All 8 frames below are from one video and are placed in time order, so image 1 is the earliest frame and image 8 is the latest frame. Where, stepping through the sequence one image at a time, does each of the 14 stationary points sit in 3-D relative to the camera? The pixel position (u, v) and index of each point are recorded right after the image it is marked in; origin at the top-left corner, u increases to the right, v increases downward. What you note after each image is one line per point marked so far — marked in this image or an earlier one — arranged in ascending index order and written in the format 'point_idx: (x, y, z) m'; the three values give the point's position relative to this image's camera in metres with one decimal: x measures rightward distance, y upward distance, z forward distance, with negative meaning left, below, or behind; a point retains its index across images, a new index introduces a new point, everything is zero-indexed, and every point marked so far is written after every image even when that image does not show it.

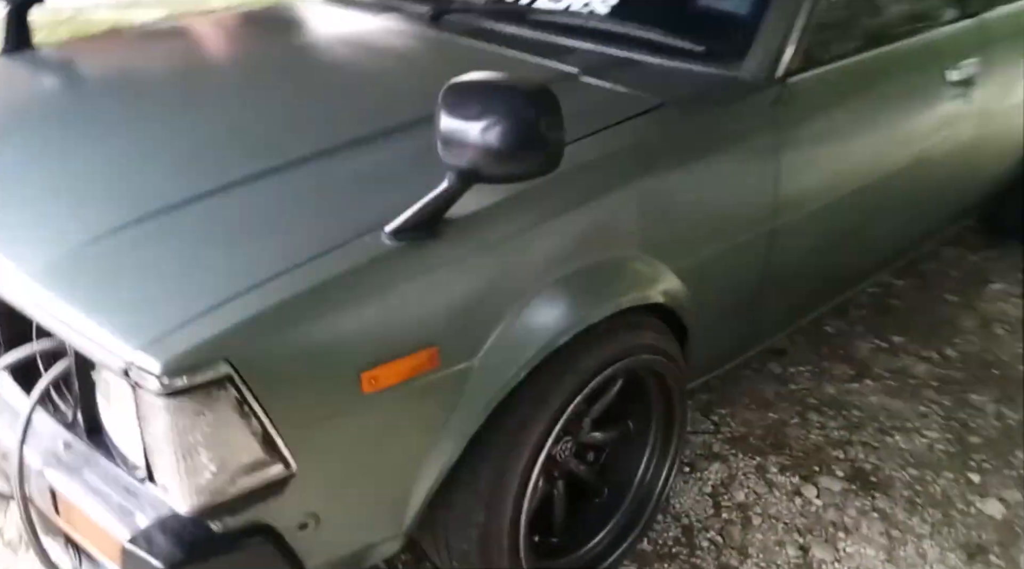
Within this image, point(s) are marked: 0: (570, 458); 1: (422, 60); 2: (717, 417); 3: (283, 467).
0: (+0.1, -0.4, +1.7) m
1: (-0.2, +0.6, +2.0) m
2: (+0.6, -0.4, +2.4) m
3: (-0.3, -0.3, +1.1) m
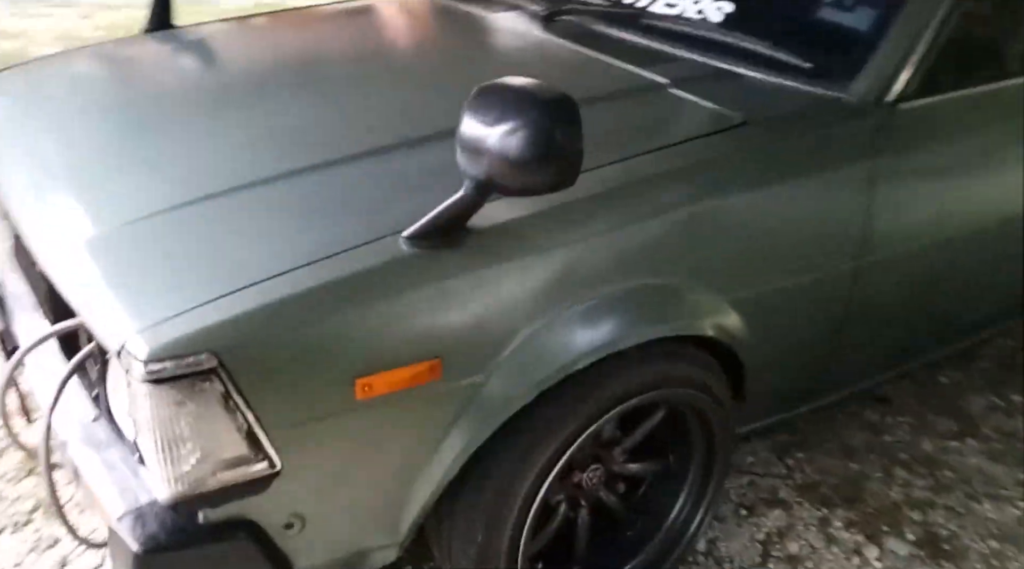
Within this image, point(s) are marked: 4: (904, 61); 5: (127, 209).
0: (+0.2, -0.4, +1.6) m
1: (0.0, +0.5, +2.0) m
2: (+0.7, -0.5, +2.2) m
3: (-0.3, -0.3, +1.2) m
4: (+0.8, +0.5, +1.8) m
5: (-0.6, +0.1, +1.3) m
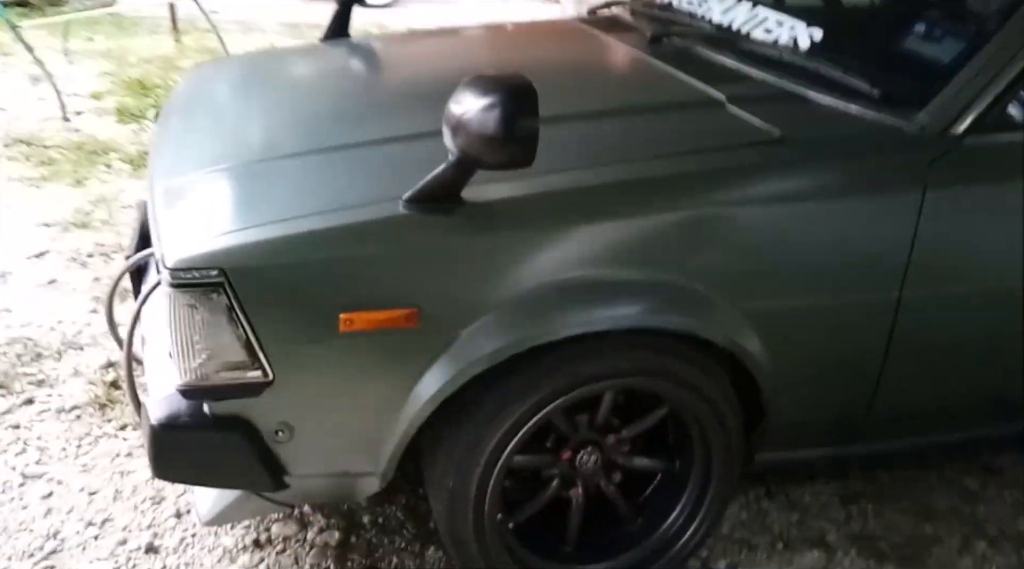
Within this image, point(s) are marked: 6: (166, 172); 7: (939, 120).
0: (+0.2, -0.4, +1.7) m
1: (+0.2, +0.5, +2.1) m
2: (+0.9, -0.6, +2.0) m
3: (-0.4, -0.1, +1.4) m
4: (+0.9, +0.4, +1.7) m
5: (-0.6, +0.2, +1.7) m
6: (-0.7, +0.2, +1.8) m
7: (+0.8, +0.3, +1.7) m
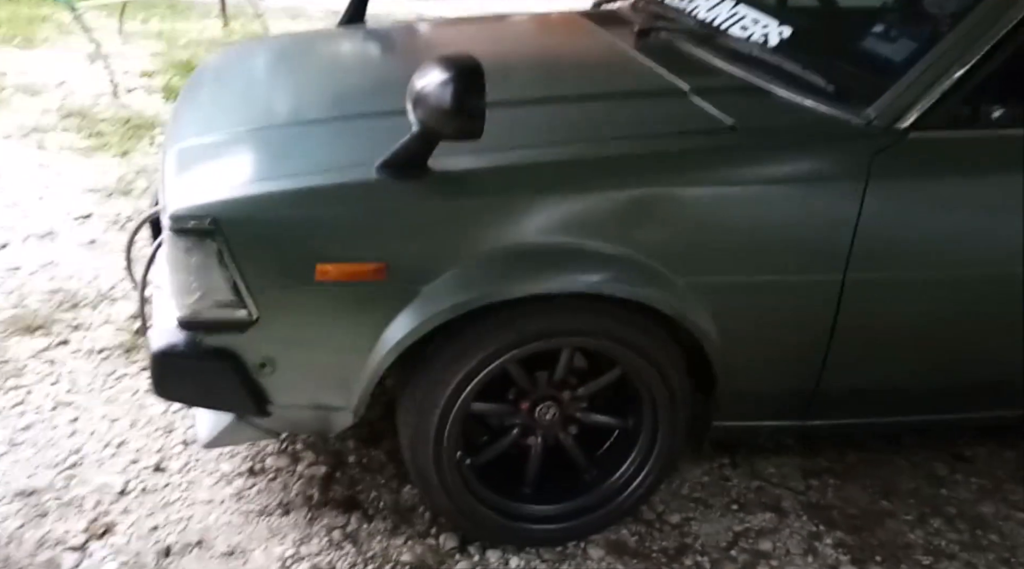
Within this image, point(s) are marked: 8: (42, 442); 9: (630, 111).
0: (+0.1, -0.3, +1.9) m
1: (+0.2, +0.6, +2.2) m
2: (+0.8, -0.5, +2.2) m
3: (-0.5, -0.1, +1.6) m
4: (+0.9, +0.4, +1.8) m
5: (-0.7, +0.3, +1.9) m
6: (-0.8, +0.4, +2.0) m
7: (+0.8, +0.4, +1.8) m
8: (-1.2, -0.4, +2.1) m
9: (+0.3, +0.4, +1.9) m
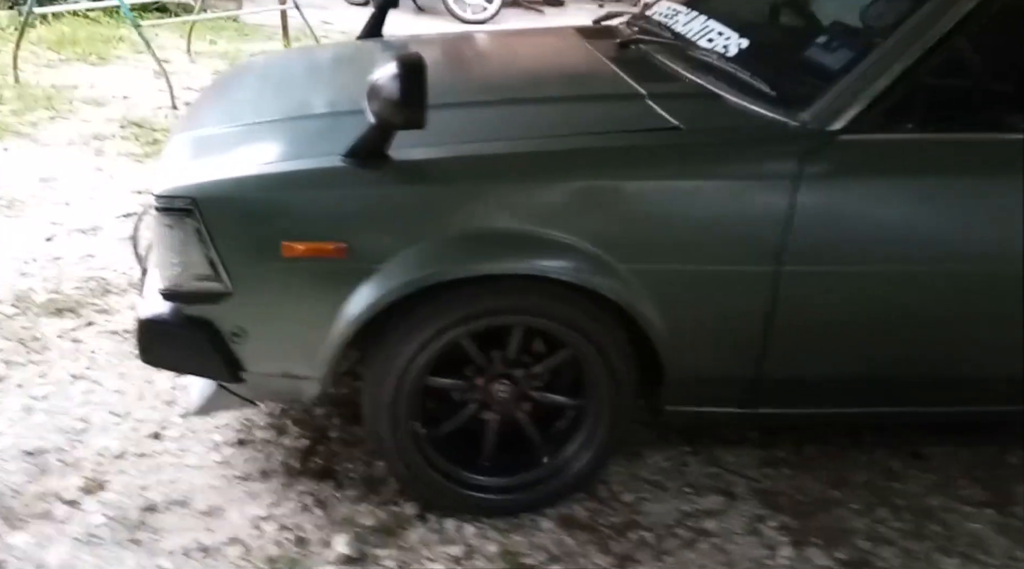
0: (0.0, -0.3, +2.0) m
1: (+0.2, +0.6, +2.4) m
2: (+0.7, -0.5, +2.3) m
3: (-0.6, 0.0, +1.8) m
4: (+0.8, +0.4, +1.9) m
5: (-0.8, +0.4, +2.1) m
6: (-0.9, +0.4, +2.2) m
7: (+0.7, +0.4, +1.9) m
8: (-1.3, -0.3, +2.3) m
9: (+0.2, +0.4, +2.0) m
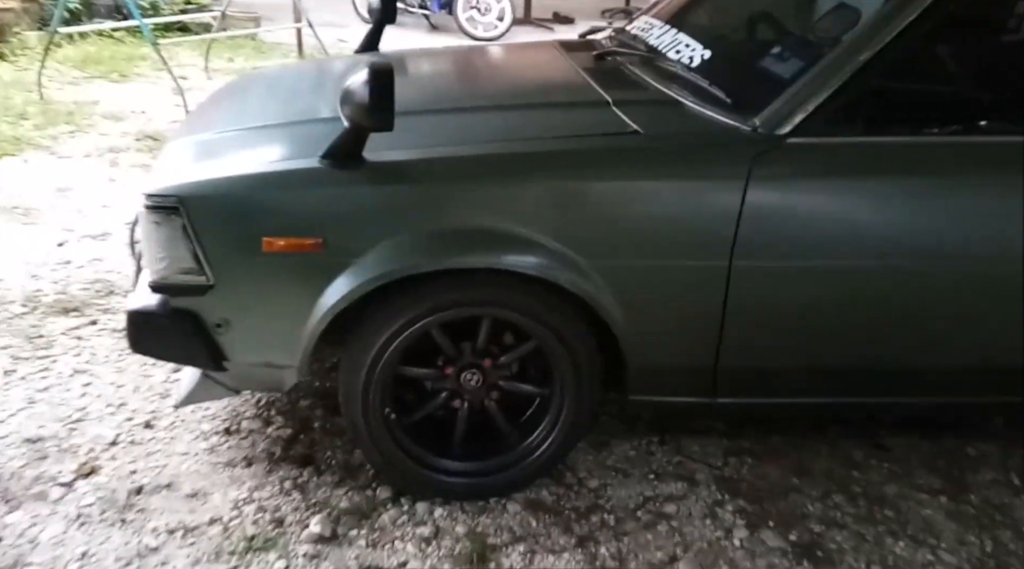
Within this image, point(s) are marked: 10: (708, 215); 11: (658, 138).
0: (-0.1, -0.3, +2.1) m
1: (+0.1, +0.6, +2.5) m
2: (+0.6, -0.5, +2.3) m
3: (-0.7, 0.0, +1.9) m
4: (+0.7, +0.4, +2.0) m
5: (-0.8, +0.4, +2.3) m
6: (-0.9, +0.4, +2.4) m
7: (+0.6, +0.4, +2.0) m
8: (-1.3, -0.3, +2.4) m
9: (+0.1, +0.4, +2.1) m
10: (+0.4, +0.2, +2.0) m
11: (+0.3, +0.4, +2.0) m
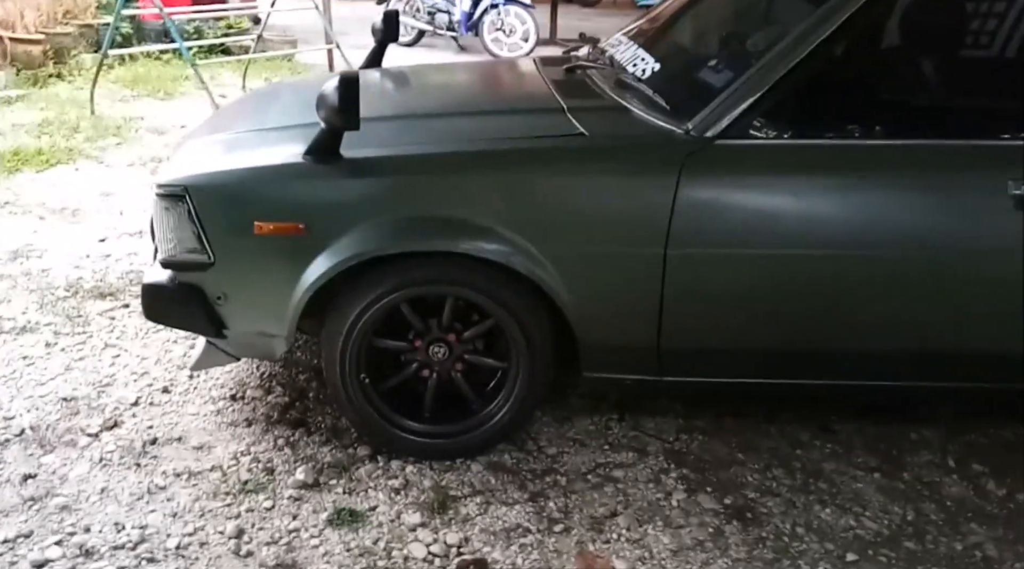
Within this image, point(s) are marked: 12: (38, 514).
0: (-0.2, -0.2, +2.4) m
1: (0.0, +0.7, +2.8) m
2: (+0.5, -0.5, +2.6) m
3: (-0.8, +0.1, +2.3) m
4: (+0.6, +0.5, +2.3) m
5: (-0.9, +0.5, +2.6) m
6: (-1.0, +0.5, +2.7) m
7: (+0.5, +0.4, +2.3) m
8: (-1.4, -0.3, +2.8) m
9: (0.0, +0.5, +2.4) m
10: (+0.3, +0.2, +2.2) m
11: (+0.2, +0.4, +2.3) m
12: (-1.2, -0.6, +2.1) m
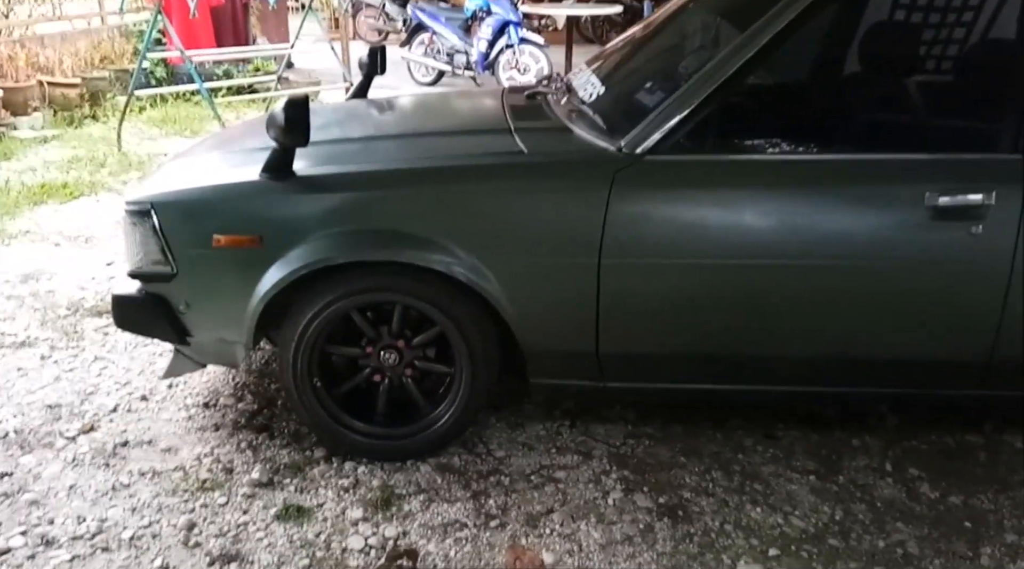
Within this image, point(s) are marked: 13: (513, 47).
0: (-0.4, -0.2, +2.5) m
1: (-0.1, +0.6, +3.0) m
2: (+0.4, -0.5, +2.7) m
3: (-1.0, 0.0, +2.4) m
4: (+0.4, +0.5, +2.4) m
5: (-1.1, +0.4, +2.8) m
6: (-1.2, +0.4, +2.9) m
7: (+0.4, +0.4, +2.4) m
8: (-1.5, -0.3, +3.0) m
9: (-0.2, +0.4, +2.6) m
10: (+0.2, +0.2, +2.3) m
11: (+0.1, +0.4, +2.4) m
12: (-1.4, -0.6, +2.3) m
13: (0.0, +2.4, +8.5) m
